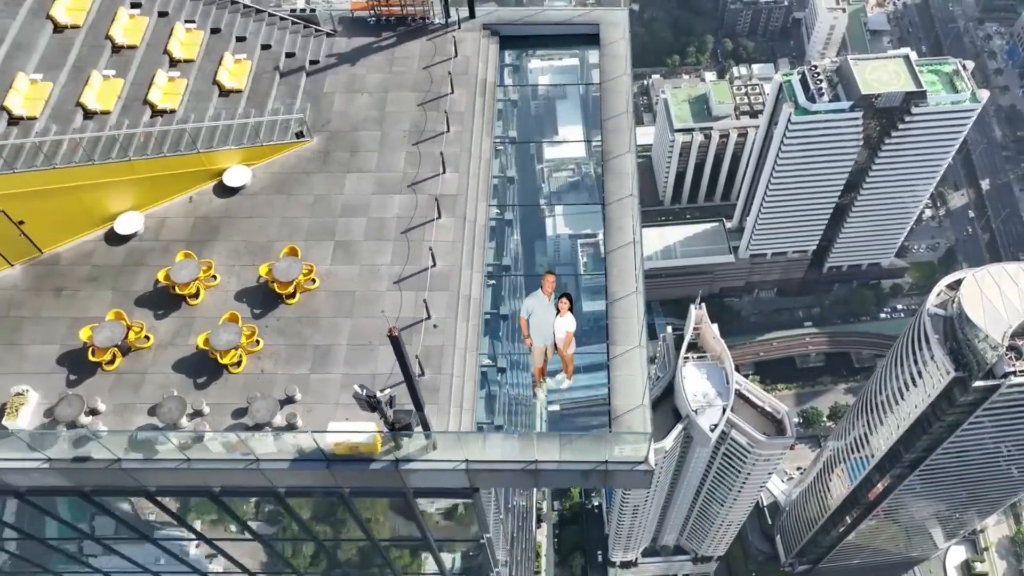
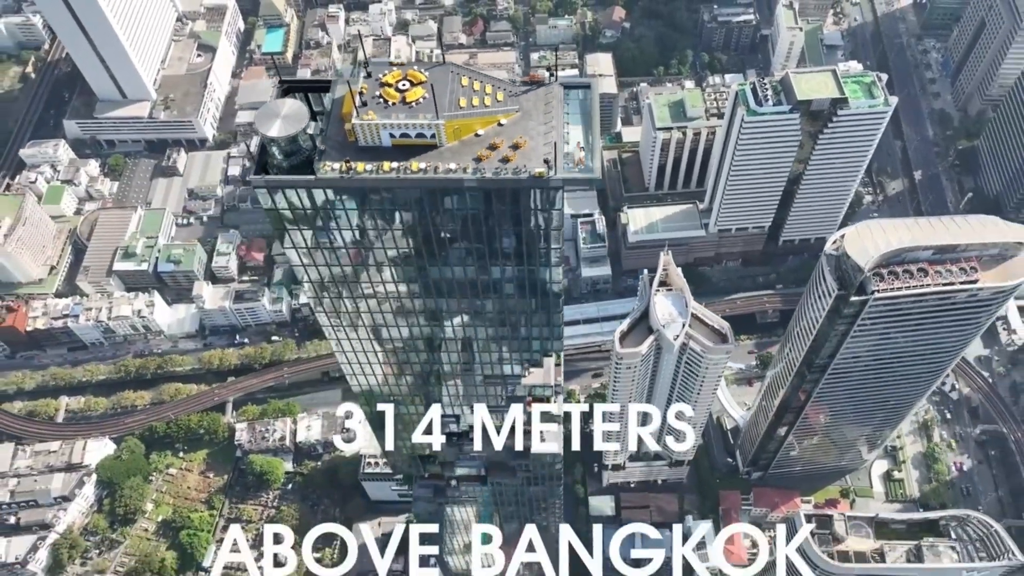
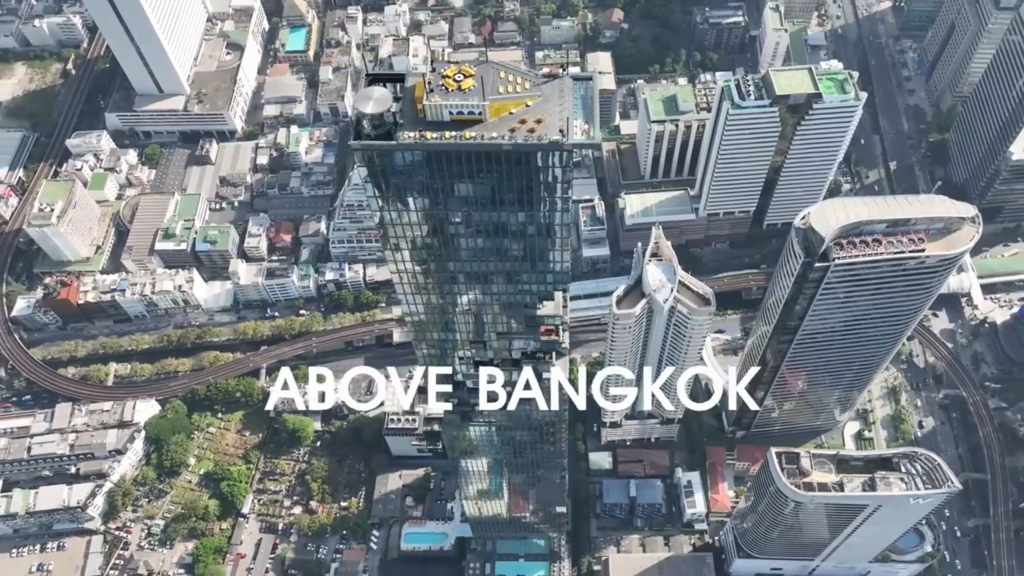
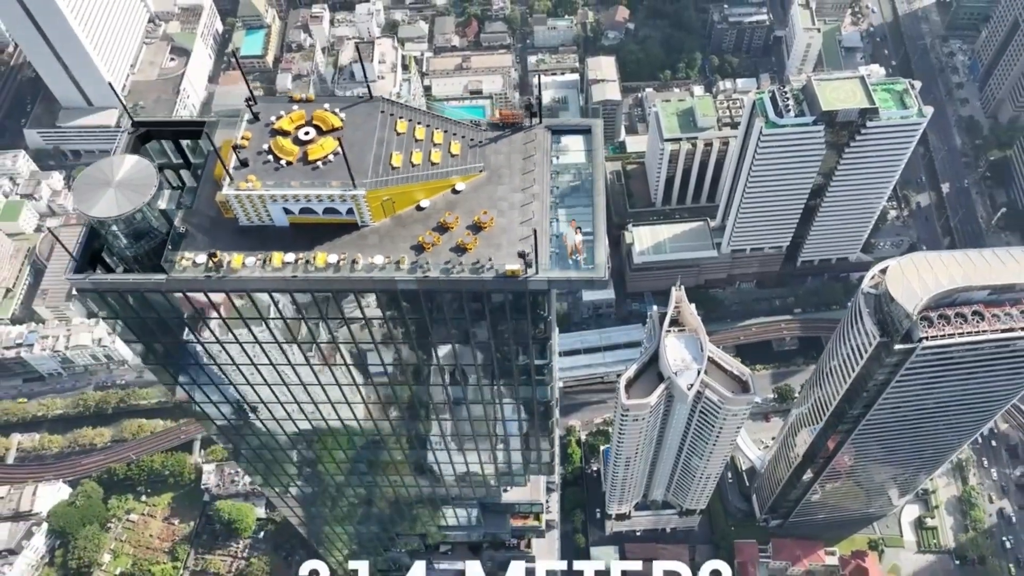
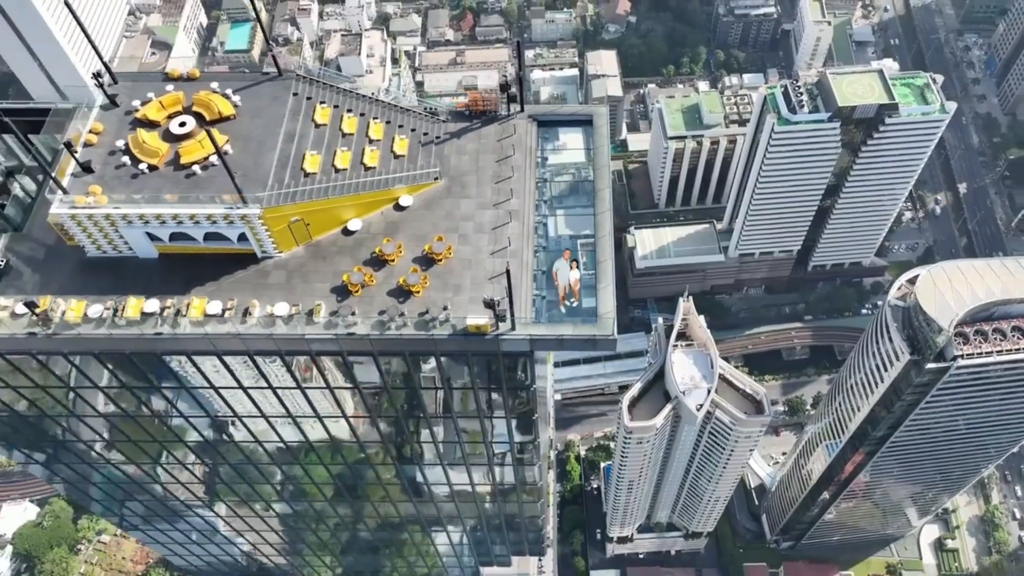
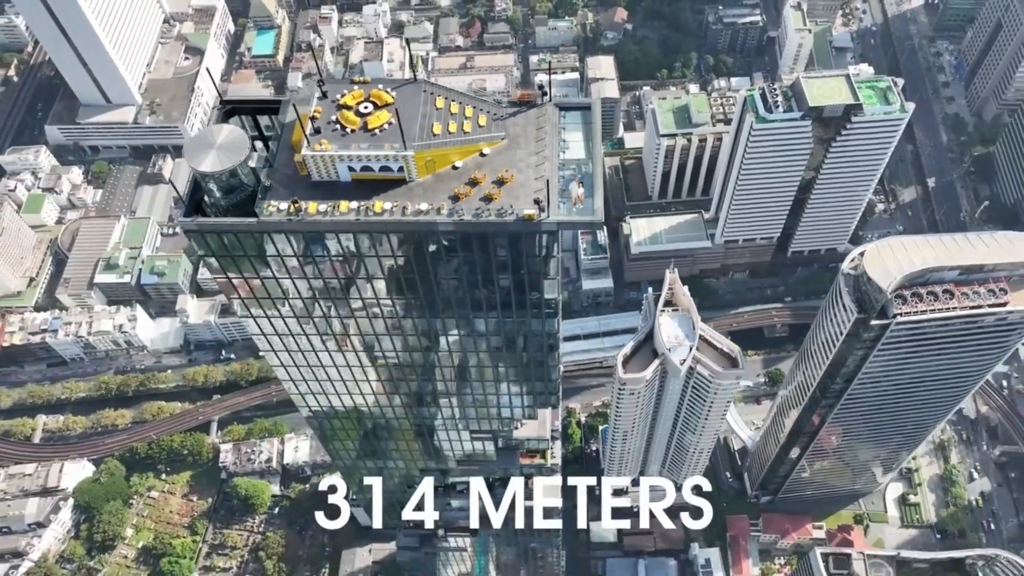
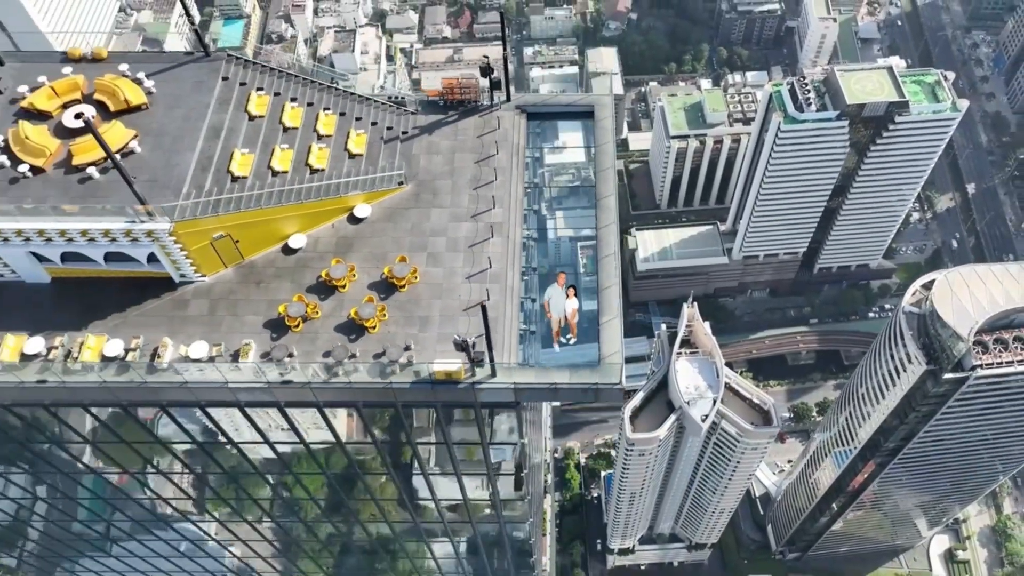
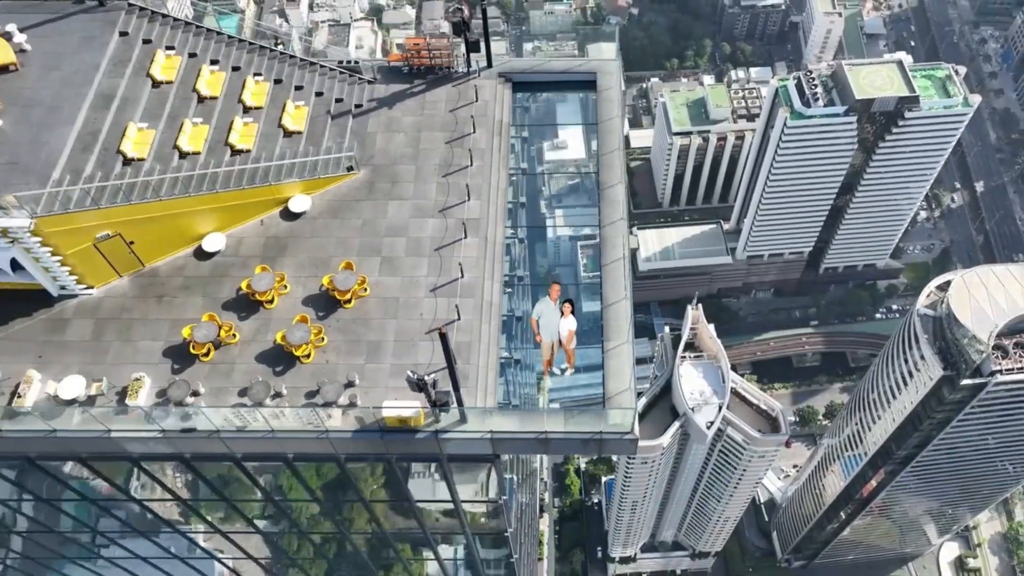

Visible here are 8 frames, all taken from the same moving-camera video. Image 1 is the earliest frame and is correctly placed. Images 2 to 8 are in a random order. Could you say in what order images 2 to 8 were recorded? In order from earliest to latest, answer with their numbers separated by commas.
8, 7, 5, 4, 6, 2, 3
